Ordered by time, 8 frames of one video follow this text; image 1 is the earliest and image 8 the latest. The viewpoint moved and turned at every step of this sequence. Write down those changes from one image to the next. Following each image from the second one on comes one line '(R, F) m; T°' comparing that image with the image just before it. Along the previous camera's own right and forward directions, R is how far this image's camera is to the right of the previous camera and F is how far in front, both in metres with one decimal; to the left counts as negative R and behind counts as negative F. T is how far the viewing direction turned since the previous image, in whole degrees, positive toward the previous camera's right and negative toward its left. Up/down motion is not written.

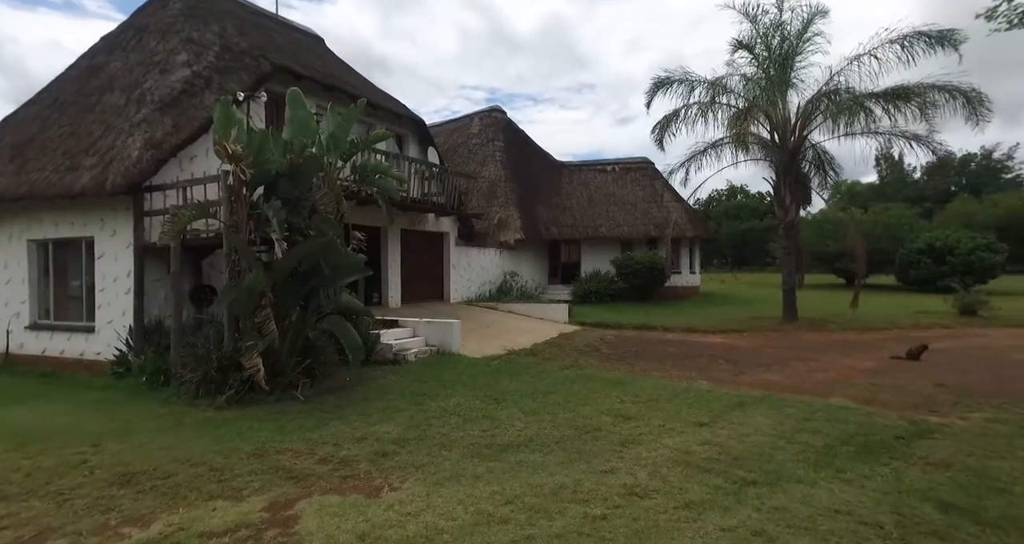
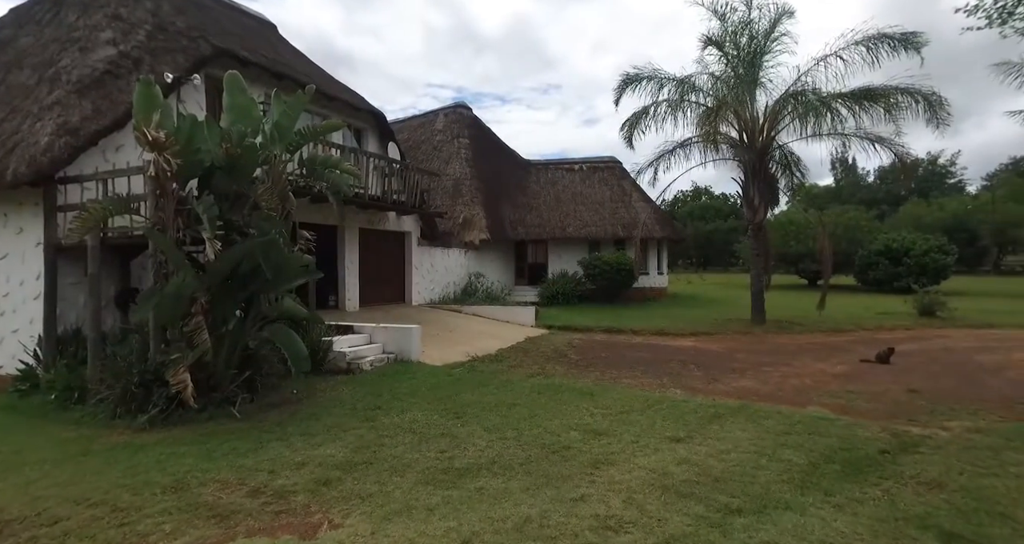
(+0.1, +0.5) m; +4°
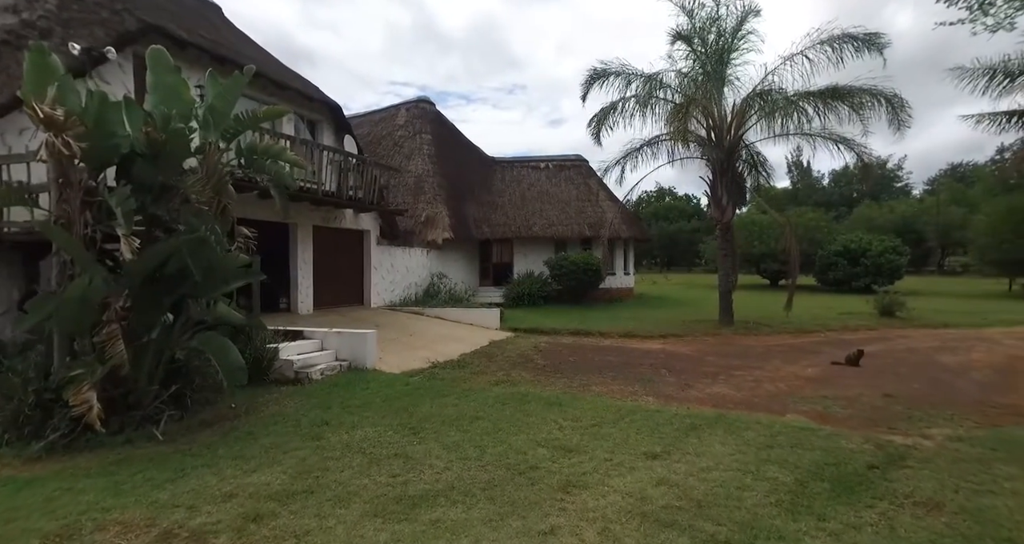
(0.0, +0.5) m; +4°
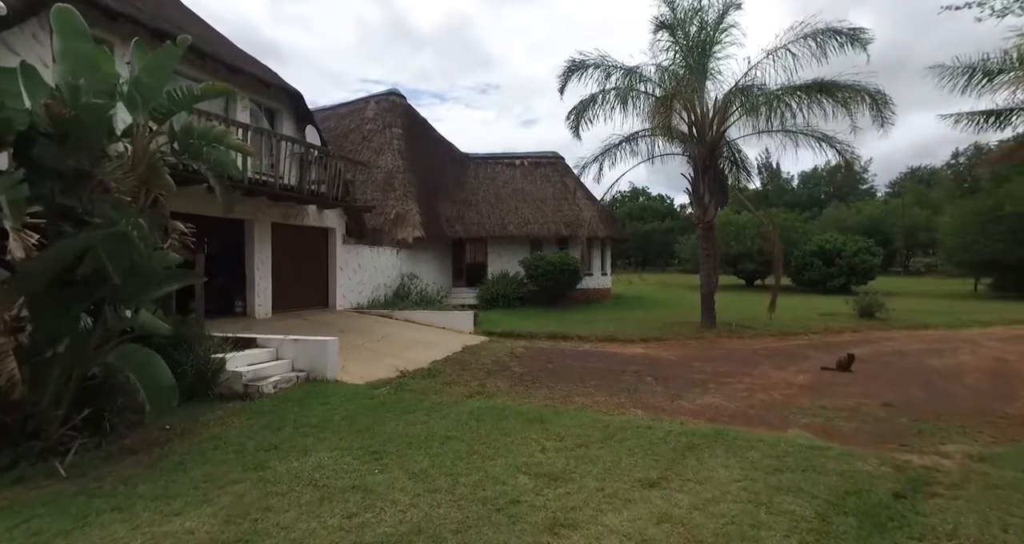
(0.0, +0.7) m; +3°
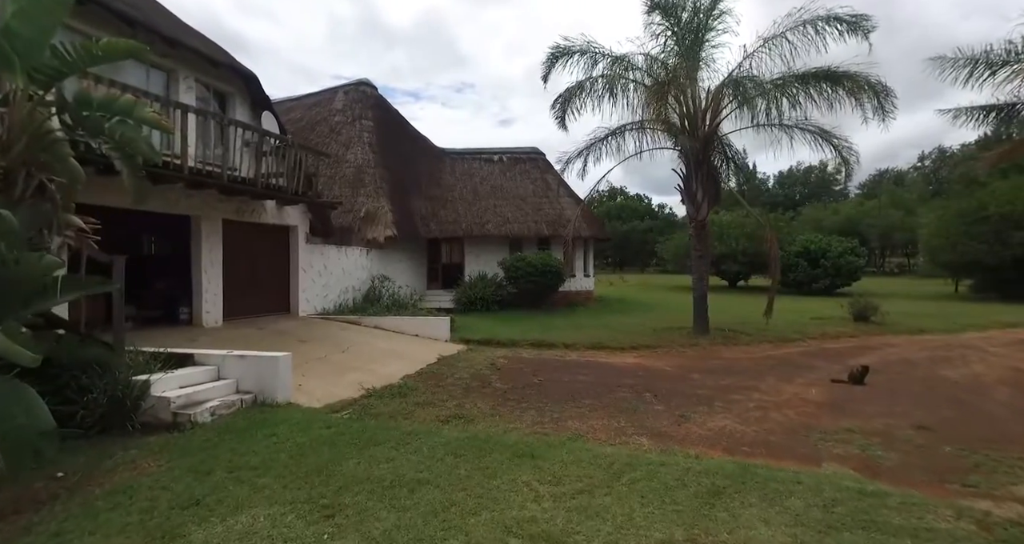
(-0.1, +1.0) m; +3°
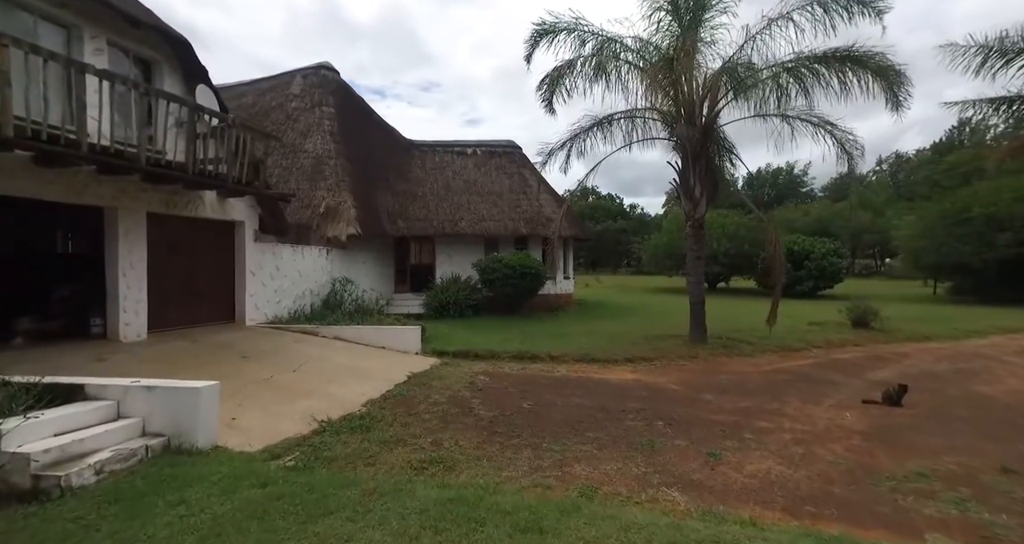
(-0.2, +1.3) m; +4°
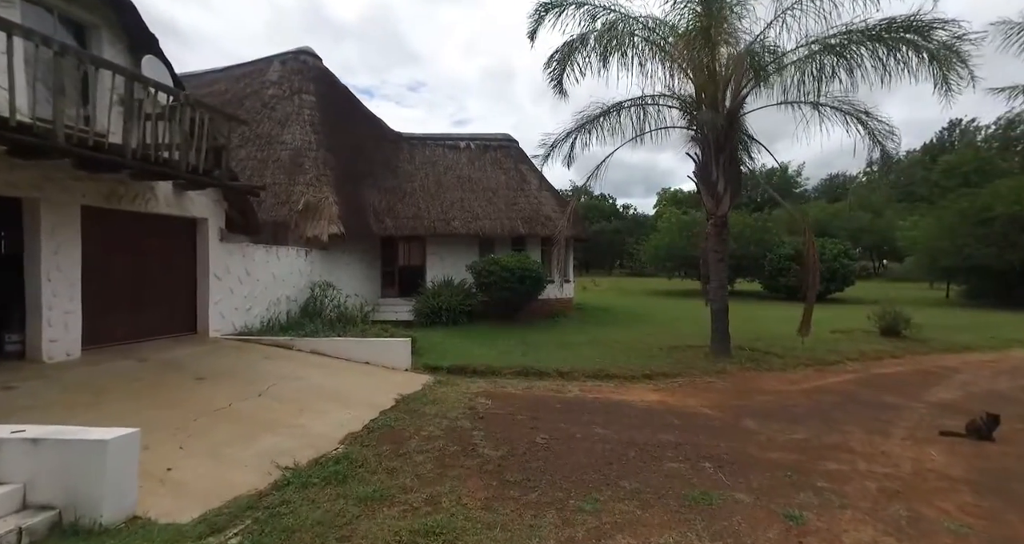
(-0.3, +1.2) m; +1°
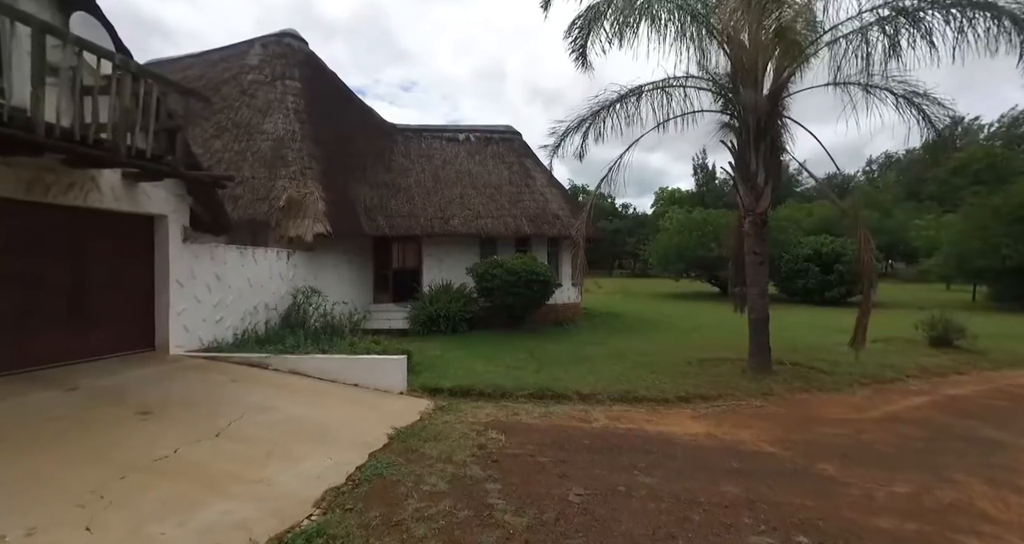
(-0.3, +1.3) m; +1°
